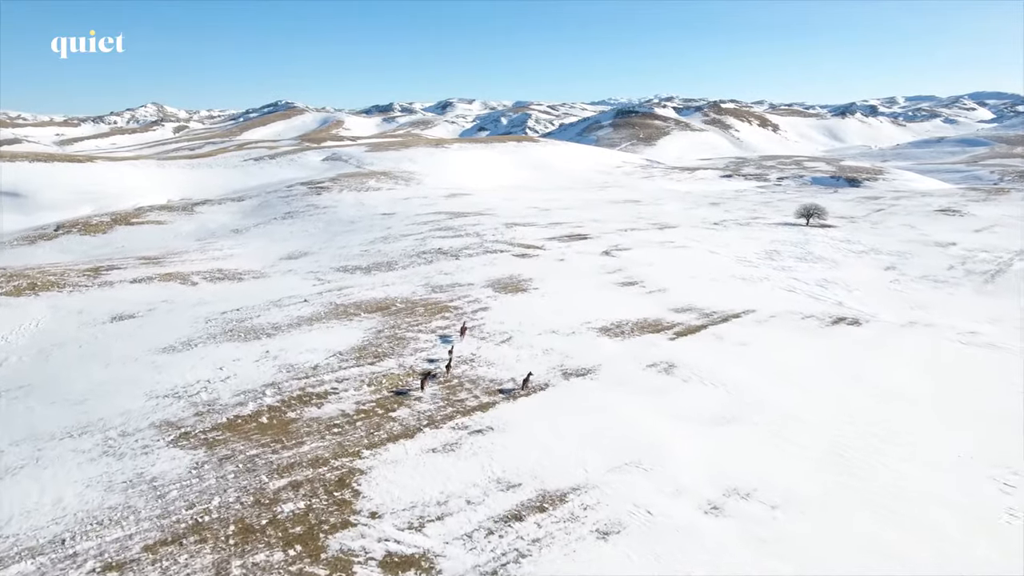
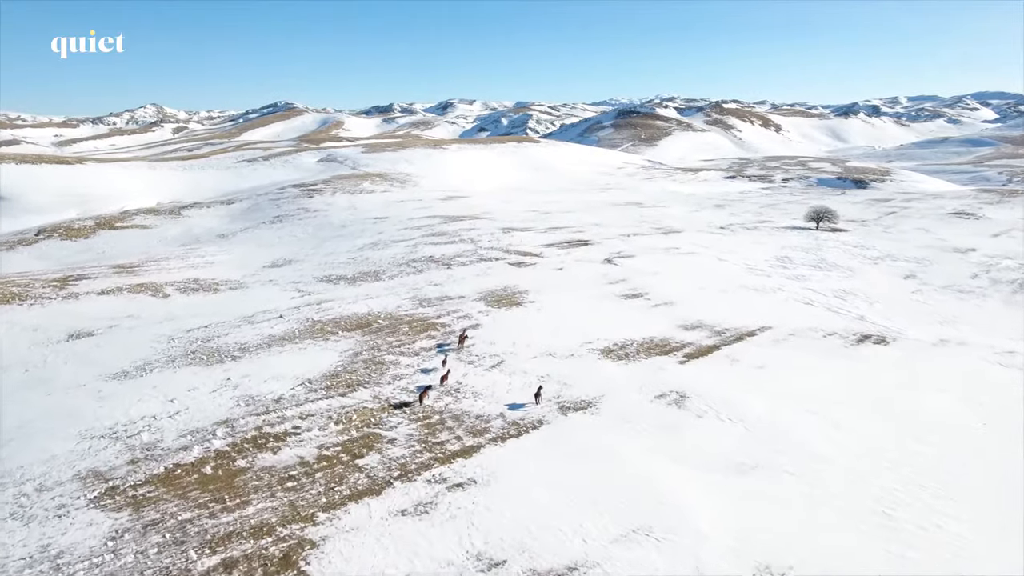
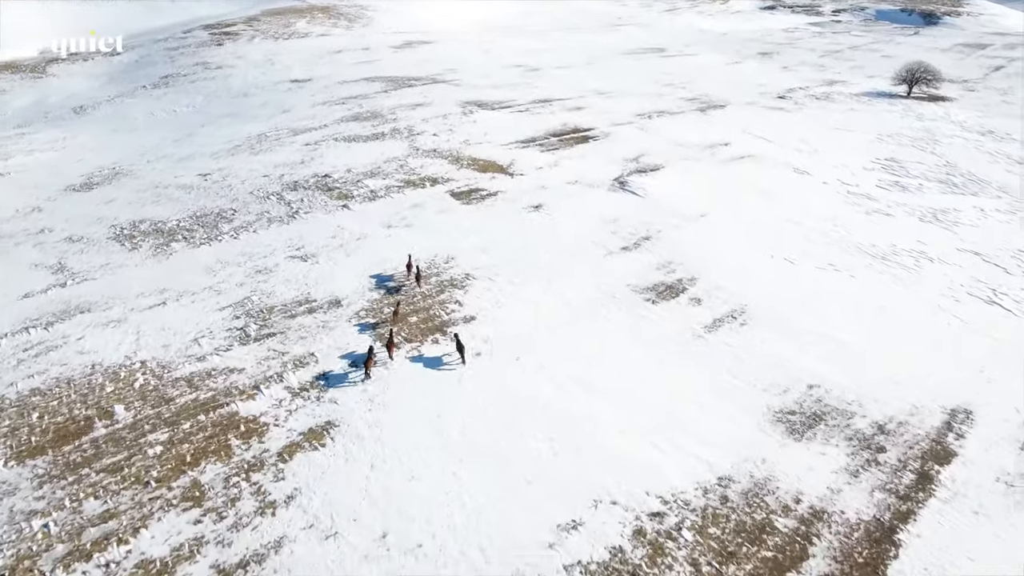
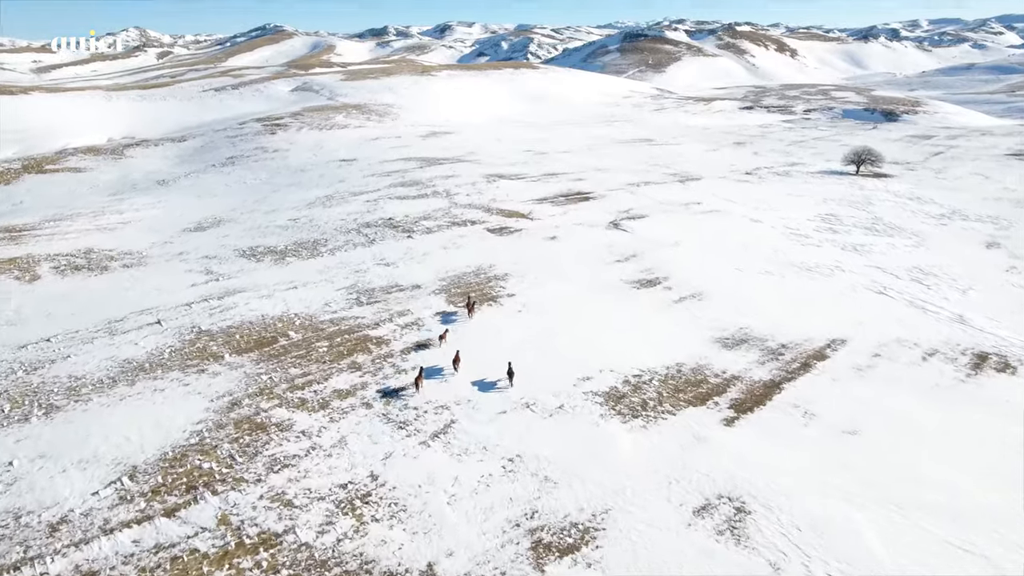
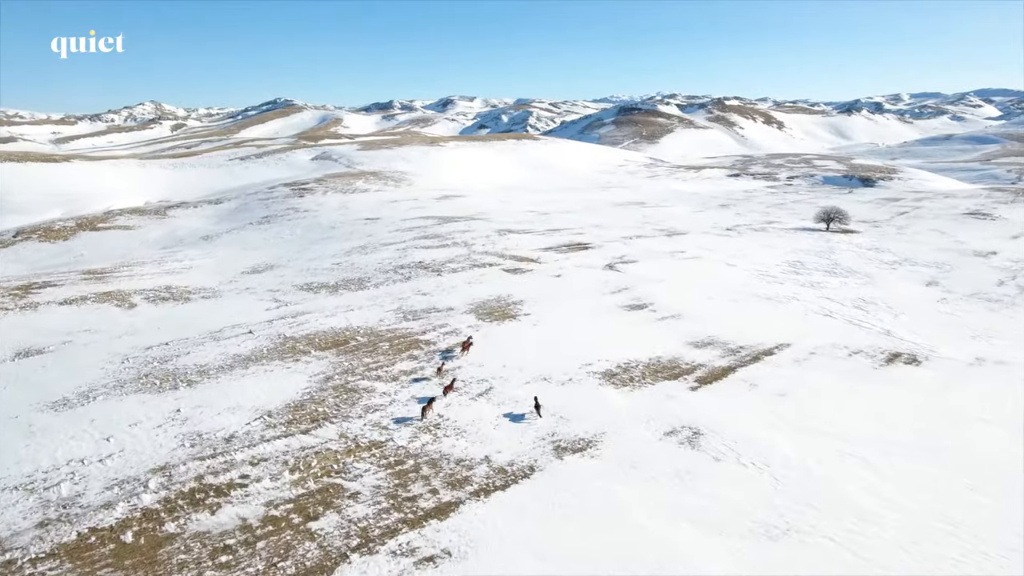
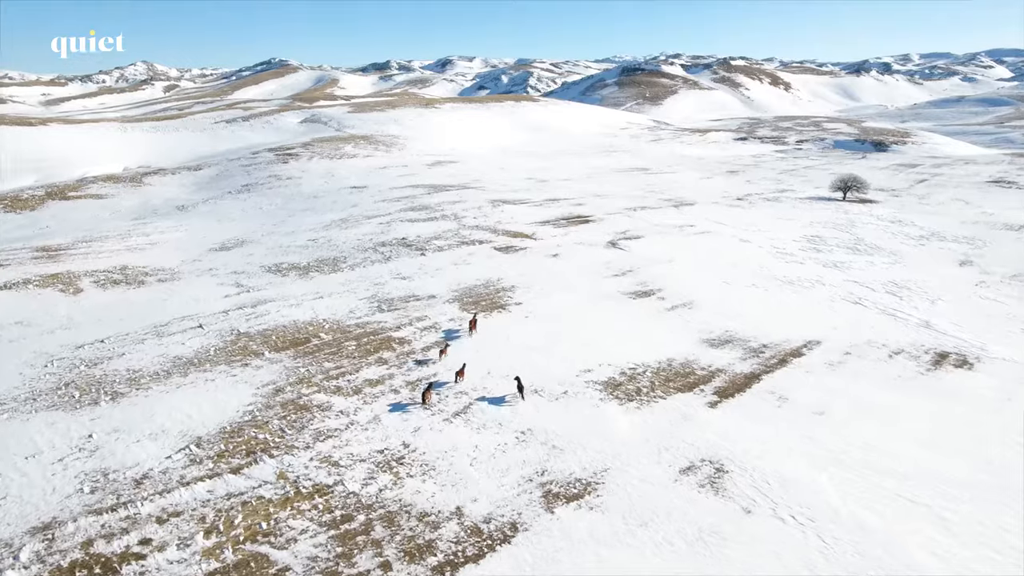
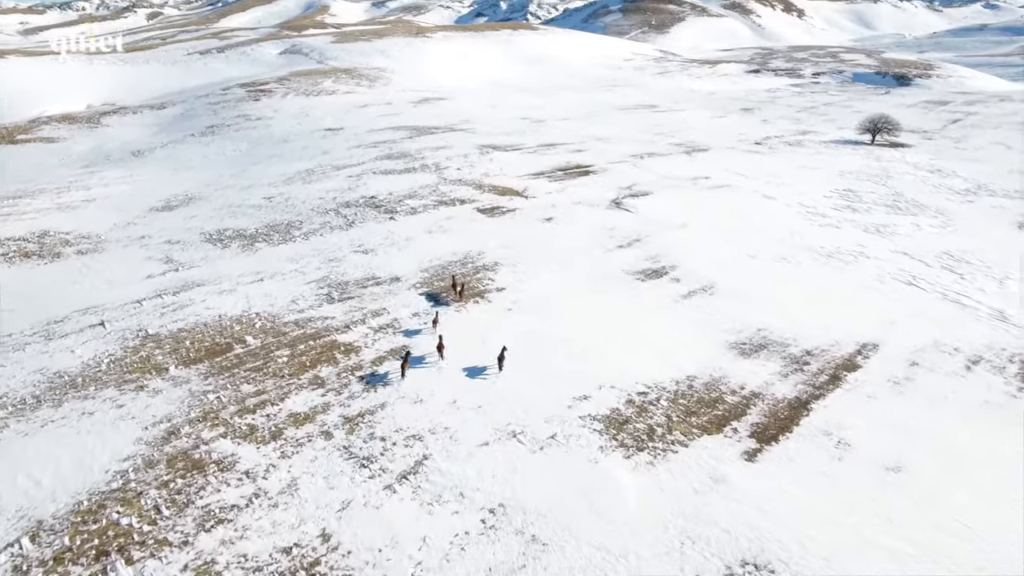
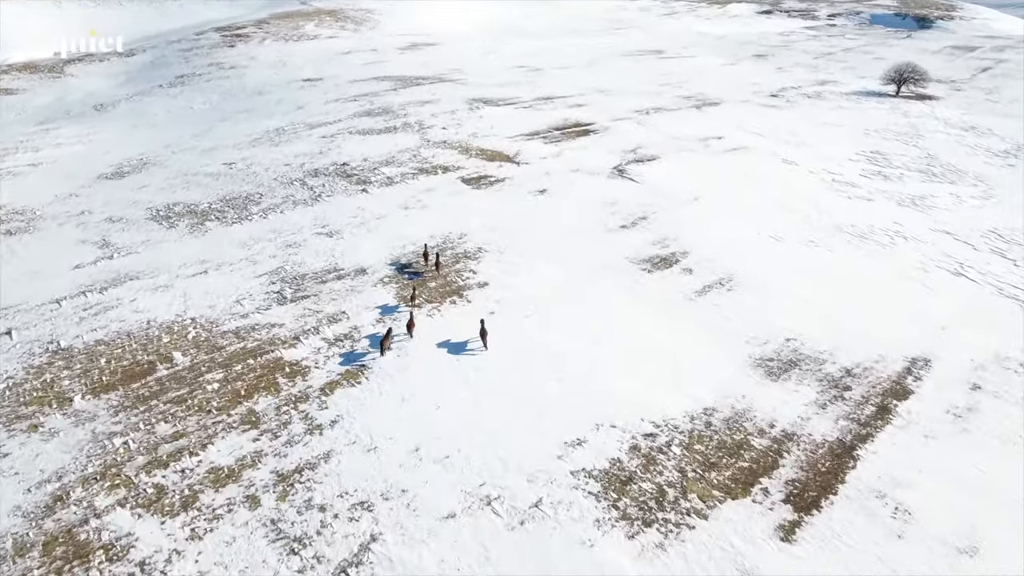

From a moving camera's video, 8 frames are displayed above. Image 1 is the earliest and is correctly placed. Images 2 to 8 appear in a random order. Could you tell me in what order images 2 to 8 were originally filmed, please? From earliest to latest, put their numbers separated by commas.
2, 5, 6, 4, 7, 8, 3
